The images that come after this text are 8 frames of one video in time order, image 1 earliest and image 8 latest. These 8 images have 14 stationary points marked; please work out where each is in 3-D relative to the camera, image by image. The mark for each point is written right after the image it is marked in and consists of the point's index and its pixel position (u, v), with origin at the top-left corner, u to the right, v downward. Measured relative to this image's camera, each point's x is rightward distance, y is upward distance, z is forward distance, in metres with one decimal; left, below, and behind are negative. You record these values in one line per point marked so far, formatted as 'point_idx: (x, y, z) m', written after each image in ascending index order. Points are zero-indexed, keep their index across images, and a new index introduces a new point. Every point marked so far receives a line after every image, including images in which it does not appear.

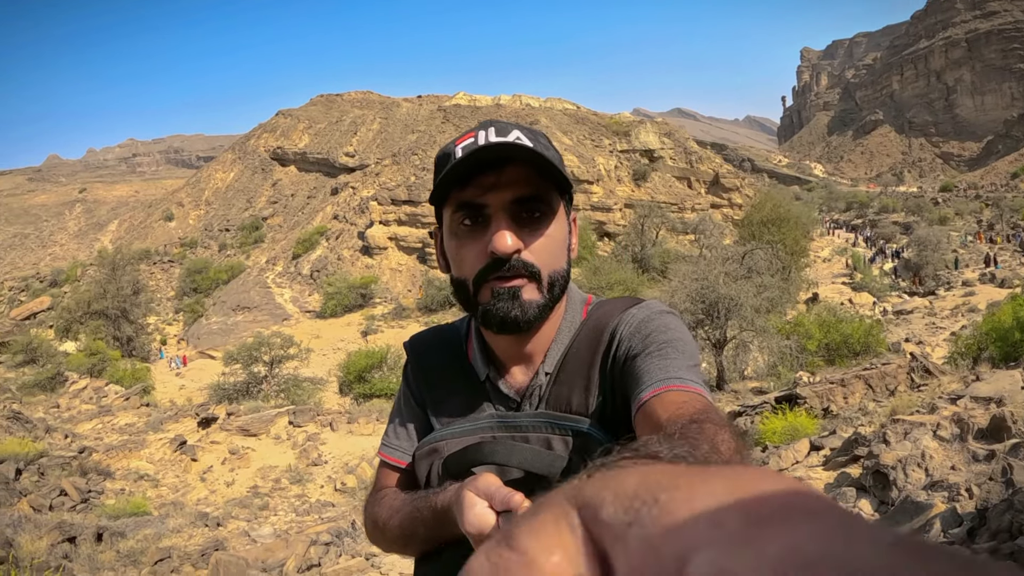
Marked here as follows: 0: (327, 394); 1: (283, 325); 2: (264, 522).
0: (-3.5, -2.0, +10.4) m
1: (-7.0, -1.1, +16.9) m
2: (-2.5, -2.4, +5.6) m
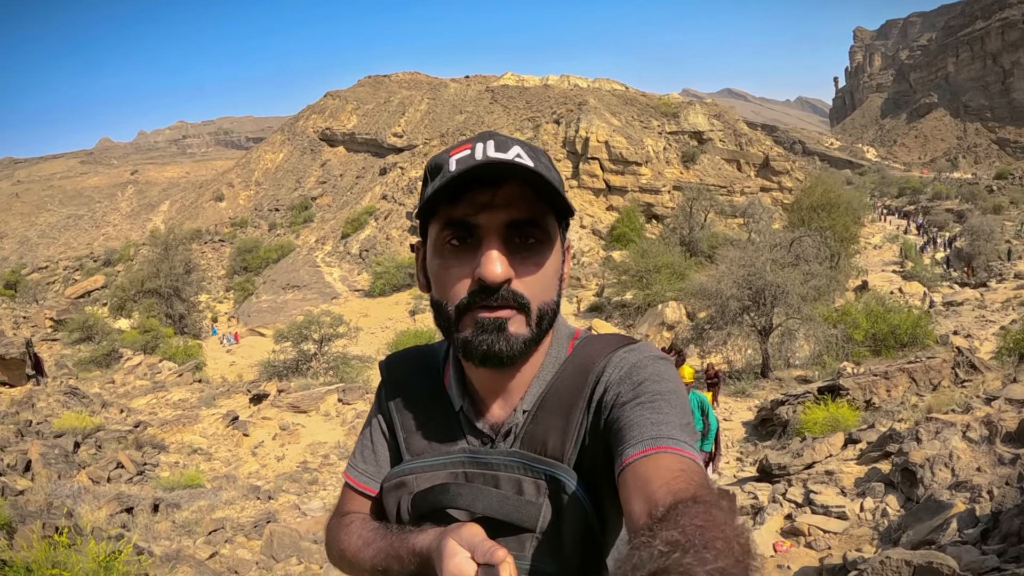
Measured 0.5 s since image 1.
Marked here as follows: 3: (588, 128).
0: (-2.6, -1.6, +10.4) m
1: (-5.7, -0.5, +17.1) m
2: (-2.0, -2.1, +5.5) m
3: (+2.6, +5.9, +19.6) m
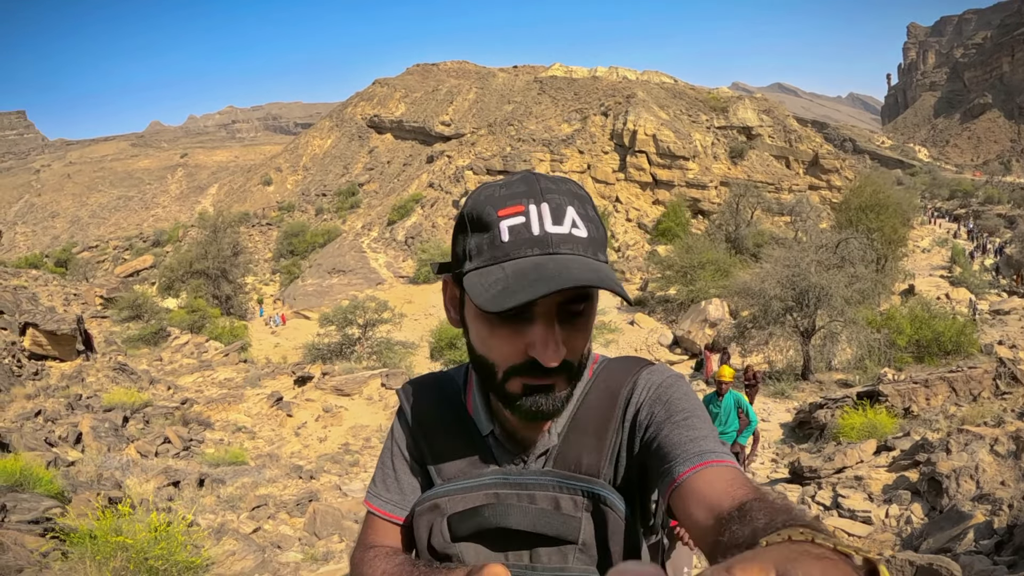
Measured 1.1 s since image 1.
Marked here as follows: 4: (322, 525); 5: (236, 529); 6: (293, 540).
0: (-1.9, -1.3, +10.4) m
1: (-4.5, -0.1, +17.2) m
2: (-1.5, -1.9, +5.4) m
3: (+4.0, +6.0, +19.2) m
4: (-1.4, -1.8, +4.2) m
5: (-2.0, -1.8, +4.0) m
6: (-1.6, -1.9, +4.0) m
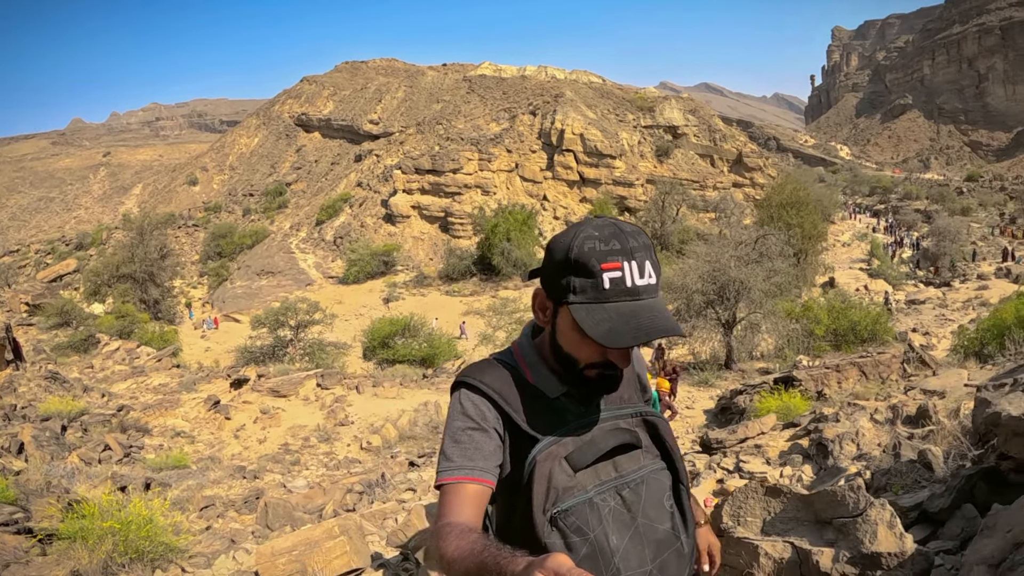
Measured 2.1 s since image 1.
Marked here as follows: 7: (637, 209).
0: (-3.2, -1.4, +10.7) m
1: (-6.5, -0.1, +17.2) m
2: (-2.3, -2.0, +5.8) m
3: (+1.8, +6.1, +20.0) m
4: (-2.0, -1.9, +4.6) m
5: (-2.6, -1.9, +4.4) m
6: (-2.2, -2.0, +4.4) m
7: (+4.4, +2.8, +19.5) m
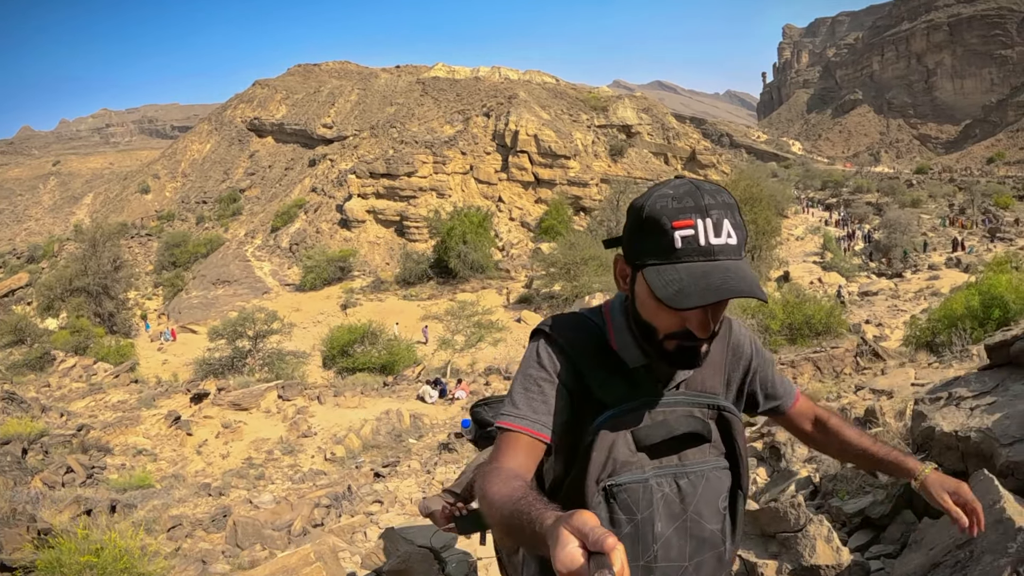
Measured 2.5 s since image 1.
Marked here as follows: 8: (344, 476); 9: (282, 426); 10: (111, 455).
0: (-3.9, -1.6, +10.8) m
1: (-7.6, -0.4, +17.1) m
2: (-2.7, -2.2, +6.0) m
3: (+0.4, +6.0, +20.3) m
4: (-2.3, -2.1, +4.8) m
5: (-3.0, -2.1, +4.5) m
6: (-2.5, -2.2, +4.6) m
7: (+3.1, +2.7, +19.9) m
8: (-1.9, -2.1, +6.2) m
9: (-3.1, -1.9, +7.6) m
10: (-4.9, -2.0, +6.8) m
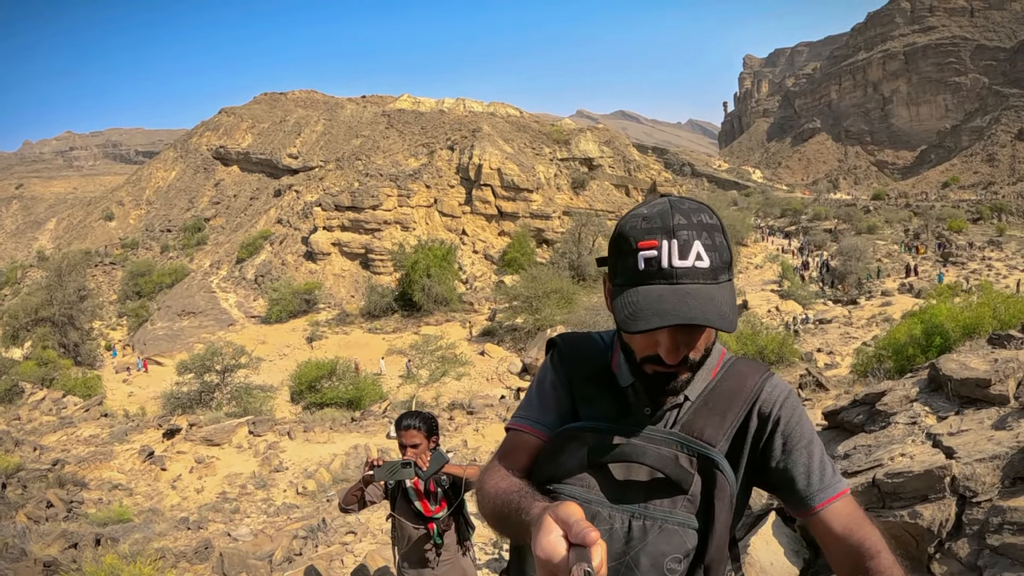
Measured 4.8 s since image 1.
0: (-4.6, -2.3, +11.1) m
1: (-8.7, -1.3, +17.2) m
2: (-3.2, -2.7, +6.4) m
3: (-0.9, +4.8, +21.2) m
4: (-2.8, -2.6, +5.2) m
5: (-3.4, -2.6, +4.9) m
6: (-2.9, -2.7, +5.0) m
7: (+1.8, +1.5, +20.9) m
8: (-2.4, -2.7, +6.6) m
9: (-3.7, -2.5, +8.0) m
10: (-5.5, -2.6, +7.0) m
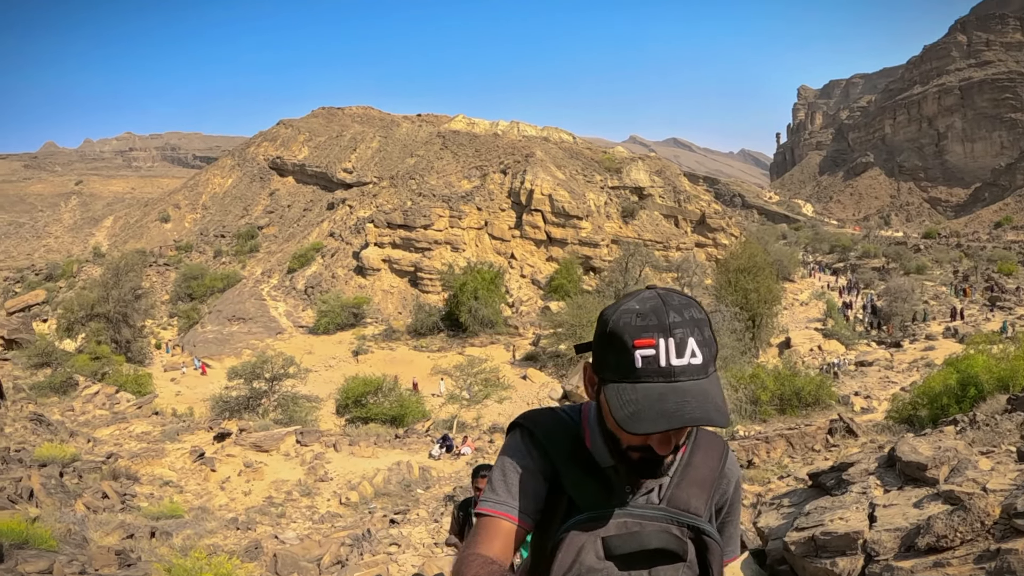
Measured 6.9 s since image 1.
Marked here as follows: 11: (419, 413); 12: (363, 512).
0: (-3.8, -2.5, +11.1) m
1: (-7.4, -1.5, +17.5) m
2: (-2.6, -2.8, +6.3) m
3: (+1.0, +4.0, +21.2) m
4: (-2.2, -2.6, +5.1) m
5: (-2.9, -2.6, +4.8) m
6: (-2.4, -2.7, +4.9) m
7: (+3.4, +0.5, +20.6) m
8: (-1.8, -2.8, +6.5) m
9: (-3.0, -2.6, +7.9) m
10: (-4.8, -2.5, +7.1) m
11: (-1.8, -2.3, +10.6) m
12: (-1.8, -2.8, +6.7) m
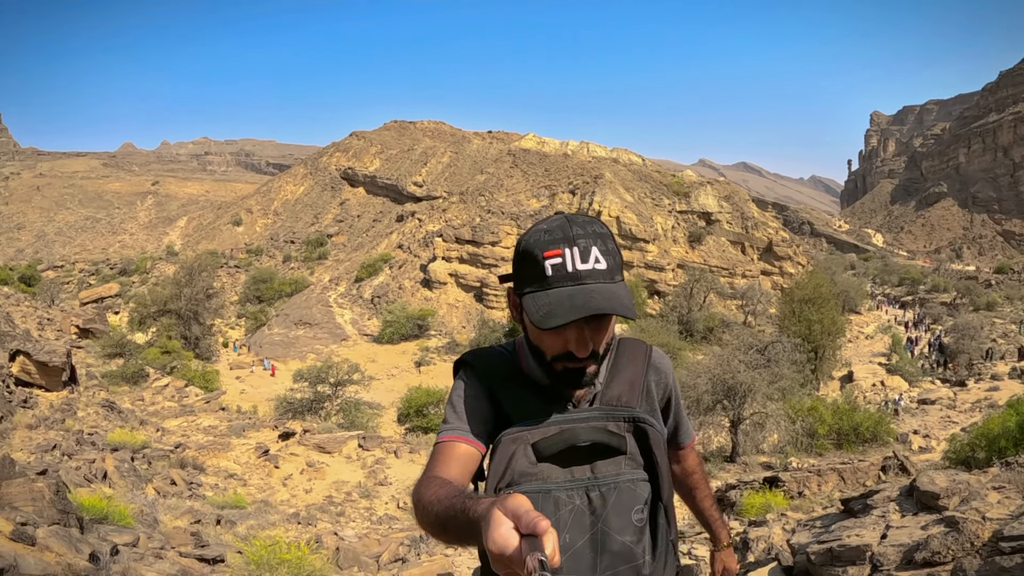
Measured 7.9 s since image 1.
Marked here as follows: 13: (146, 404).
0: (-2.6, -2.4, +10.9) m
1: (-5.7, -1.5, +17.6) m
2: (-1.8, -2.6, +6.0) m
3: (+3.2, +3.5, +20.8) m
4: (-1.5, -2.4, +4.8) m
5: (-2.2, -2.3, +4.6) m
6: (-1.8, -2.5, +4.6) m
7: (+5.5, -0.1, +19.9) m
8: (-1.0, -2.7, +6.2) m
9: (-2.1, -2.5, +7.7) m
10: (-4.0, -2.3, +7.0) m
11: (-0.6, -2.4, +10.2) m
12: (-1.0, -2.7, +6.4) m
13: (-6.8, -2.0, +10.1) m
